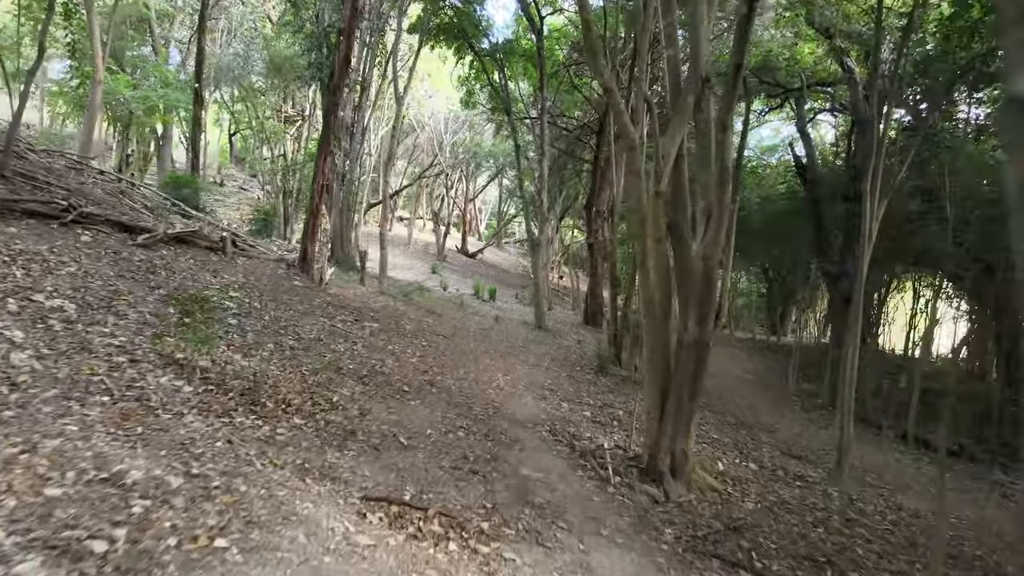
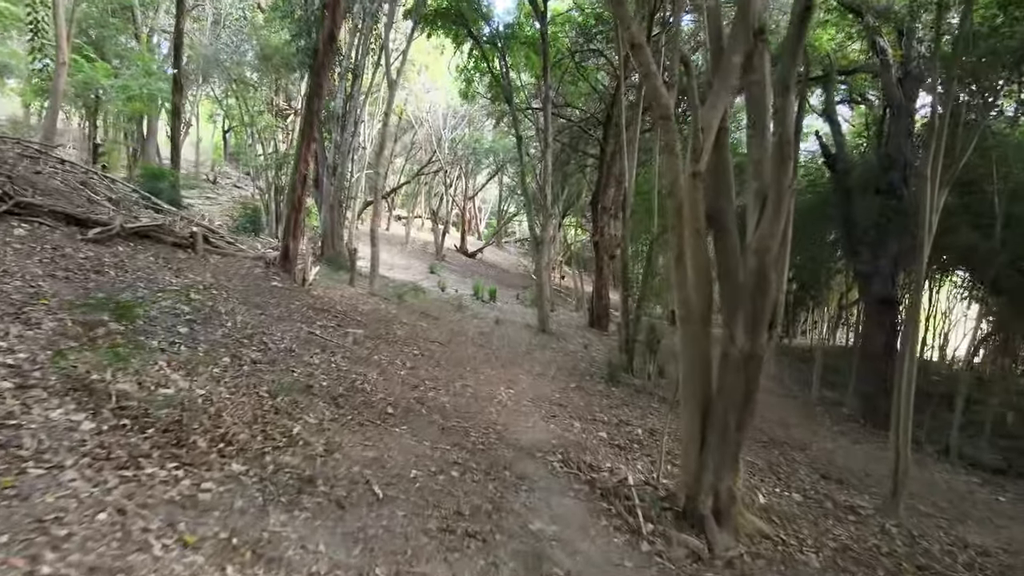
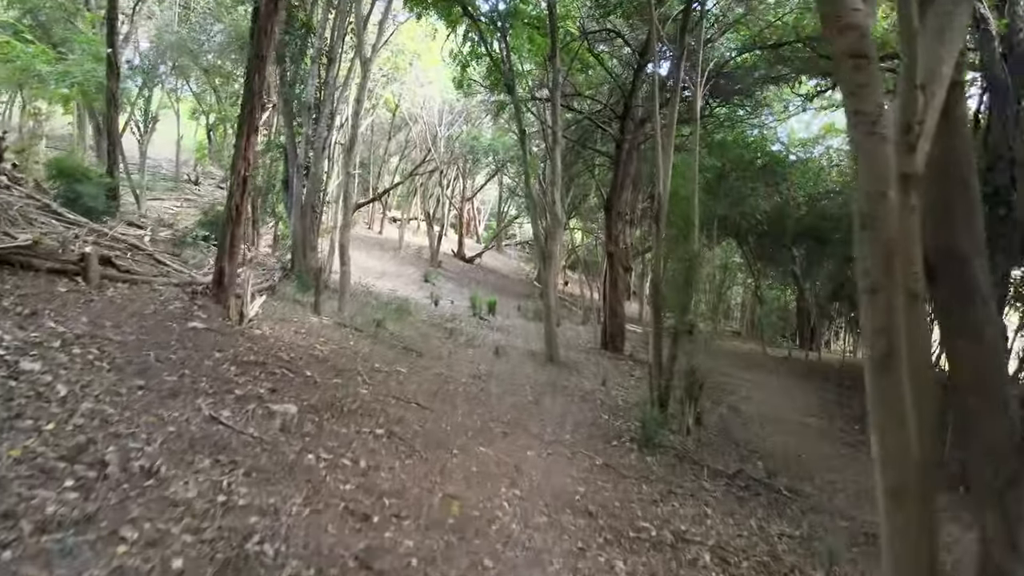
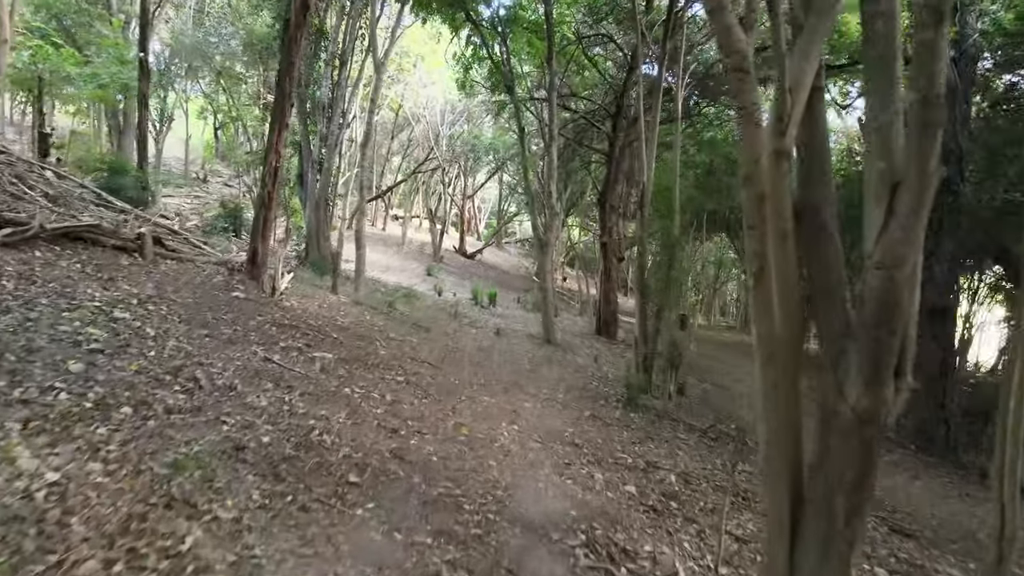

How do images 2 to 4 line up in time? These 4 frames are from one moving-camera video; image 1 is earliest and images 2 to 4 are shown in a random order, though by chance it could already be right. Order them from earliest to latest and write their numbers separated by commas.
2, 4, 3
